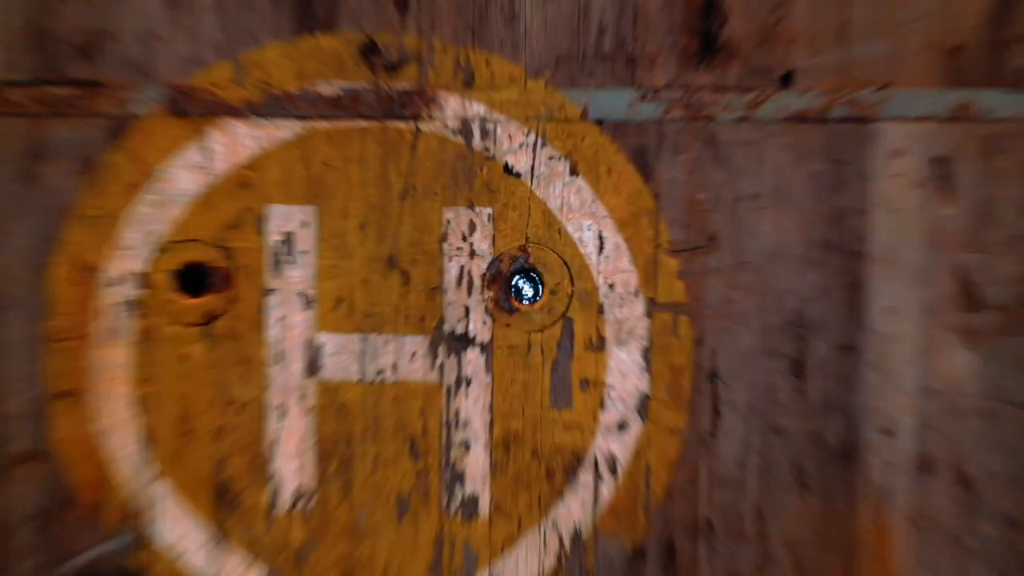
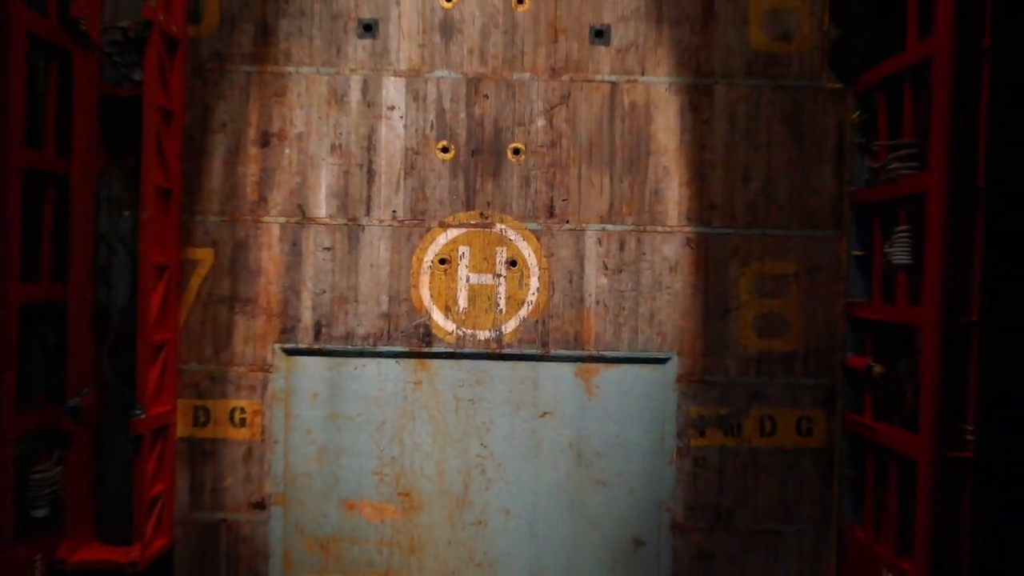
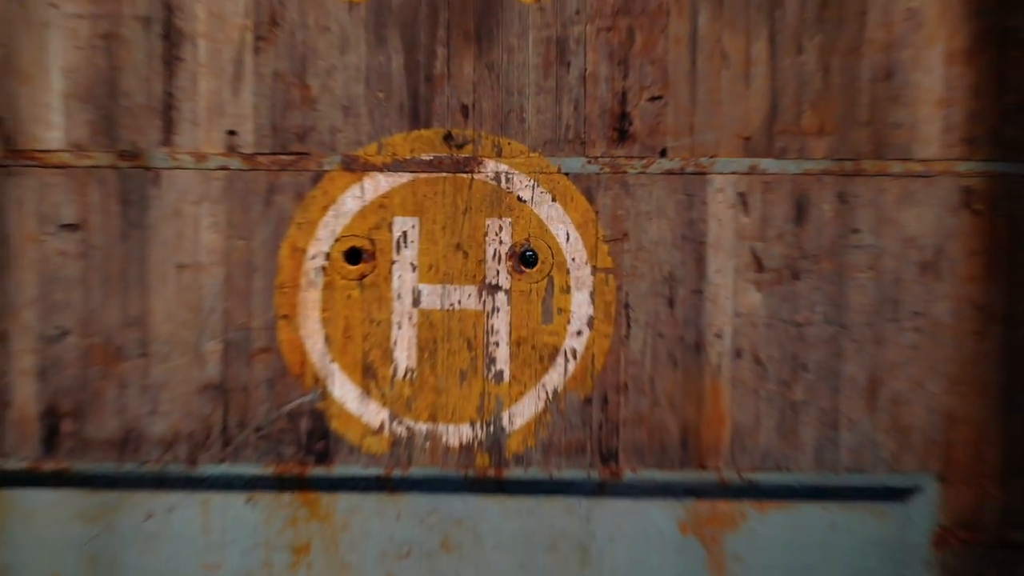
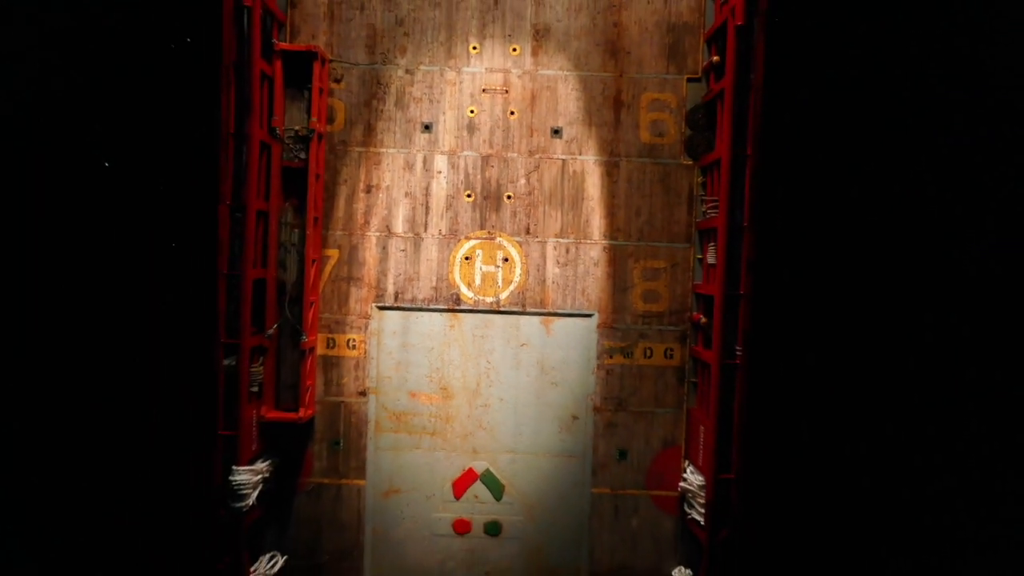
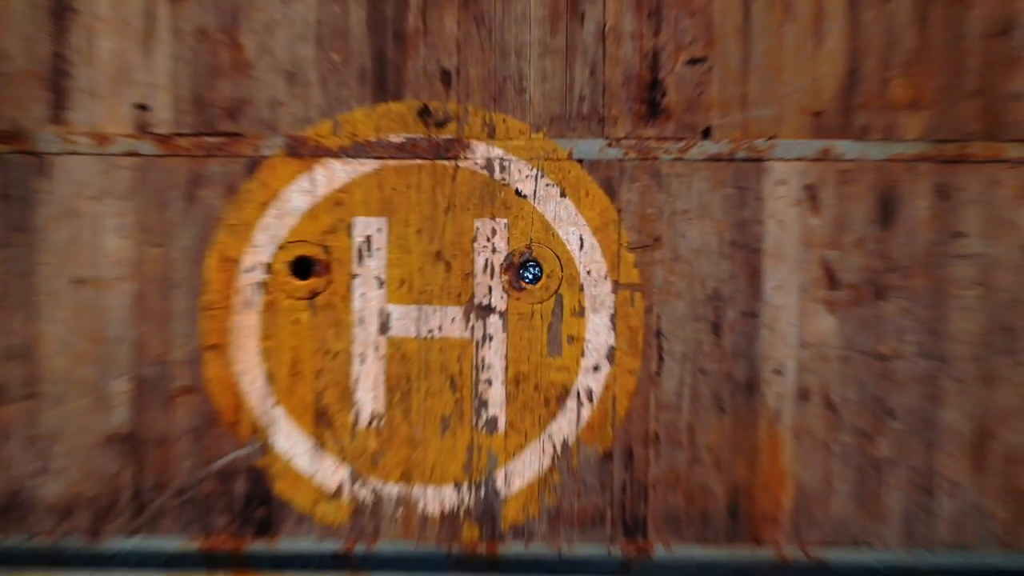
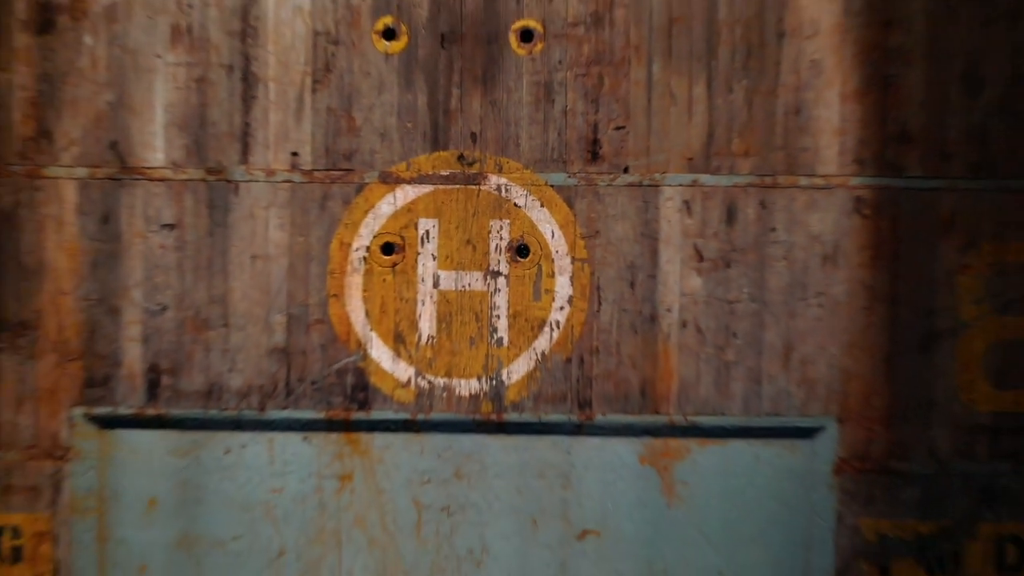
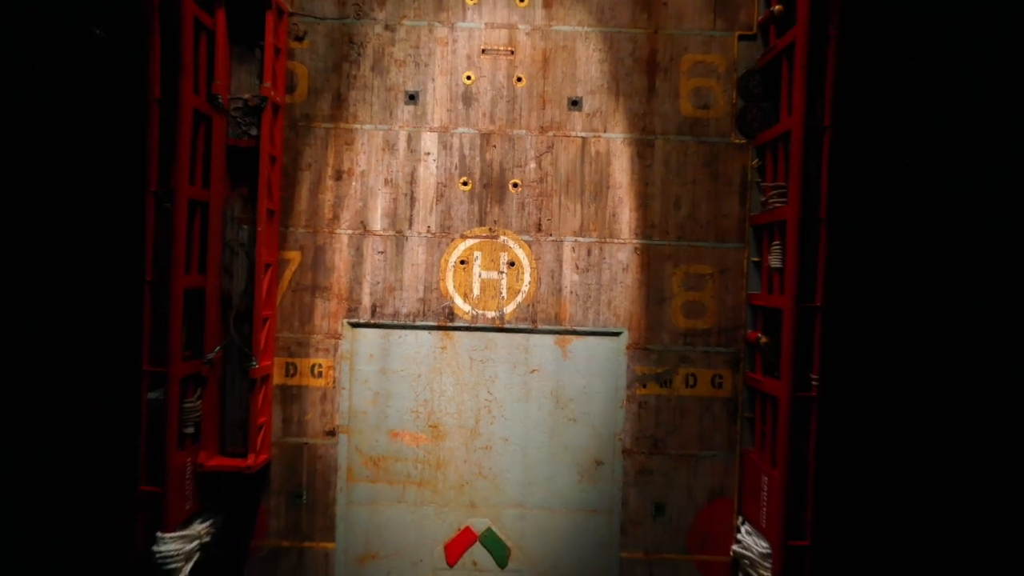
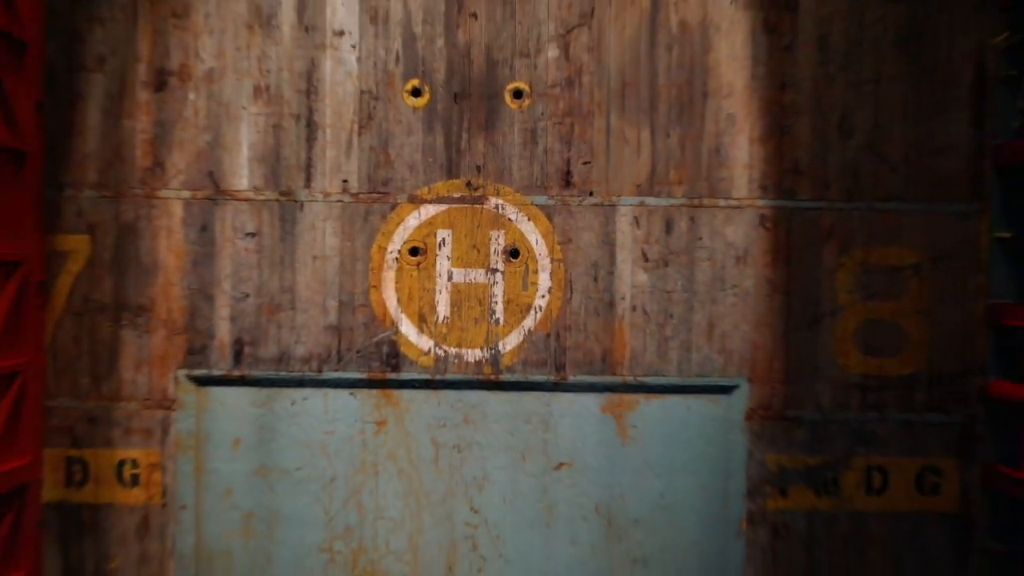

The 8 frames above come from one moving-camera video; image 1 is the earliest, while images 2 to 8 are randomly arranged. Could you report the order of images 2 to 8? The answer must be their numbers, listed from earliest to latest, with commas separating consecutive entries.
5, 3, 6, 8, 2, 7, 4
